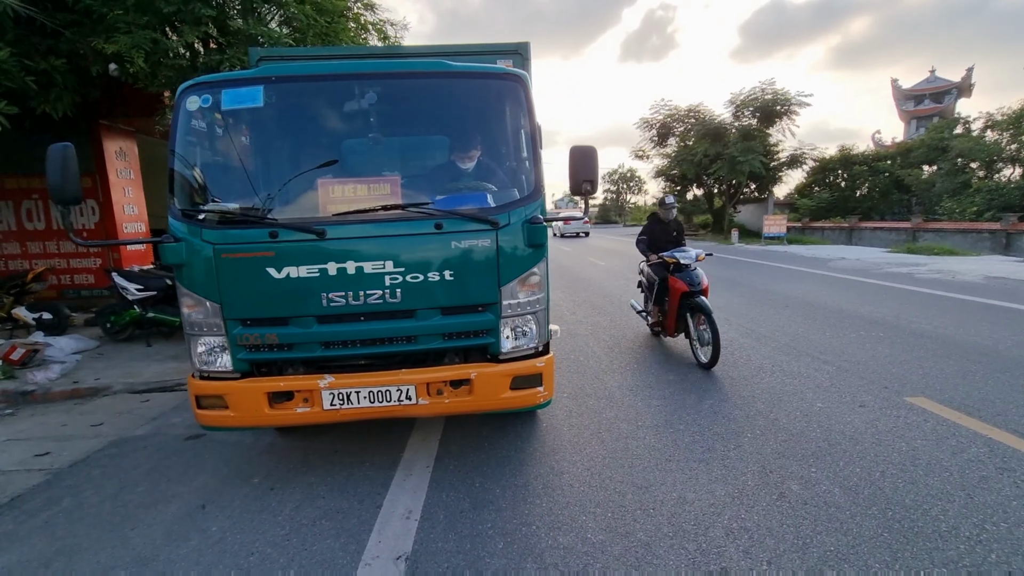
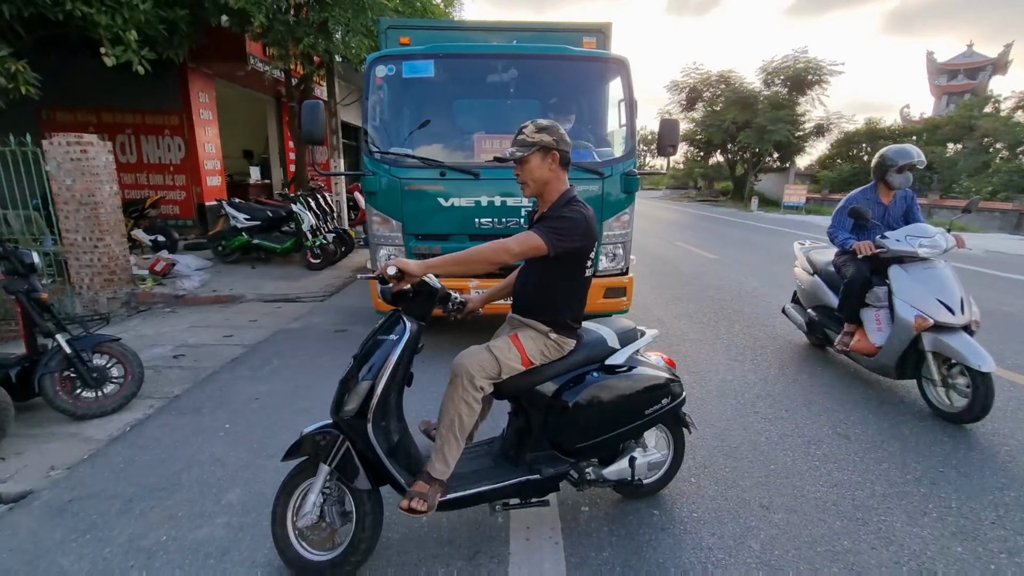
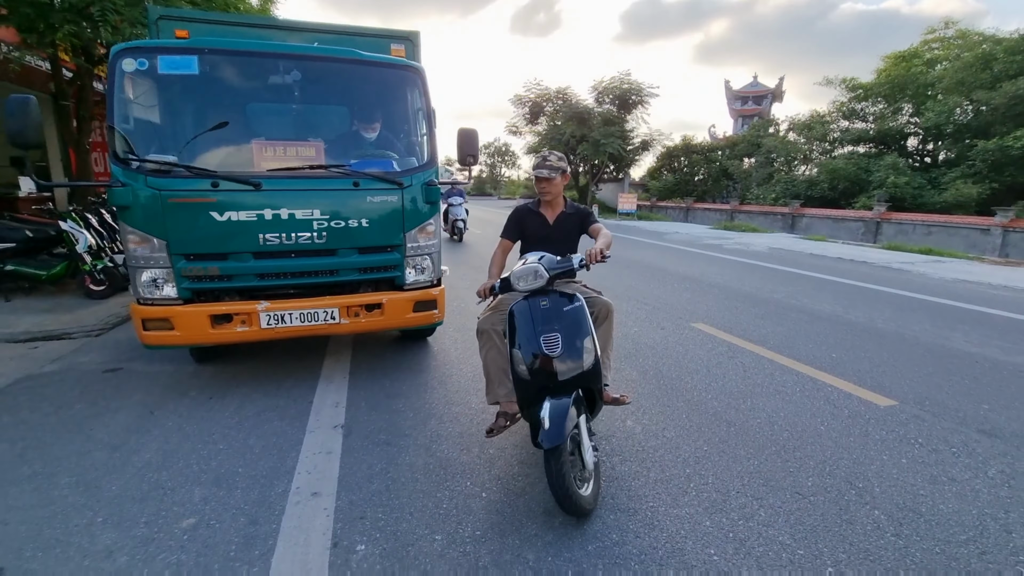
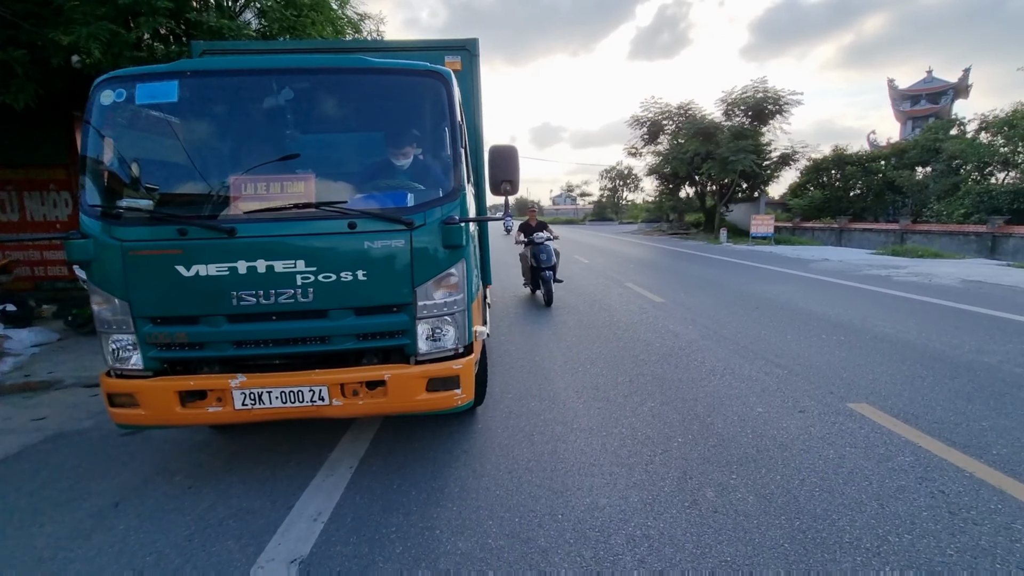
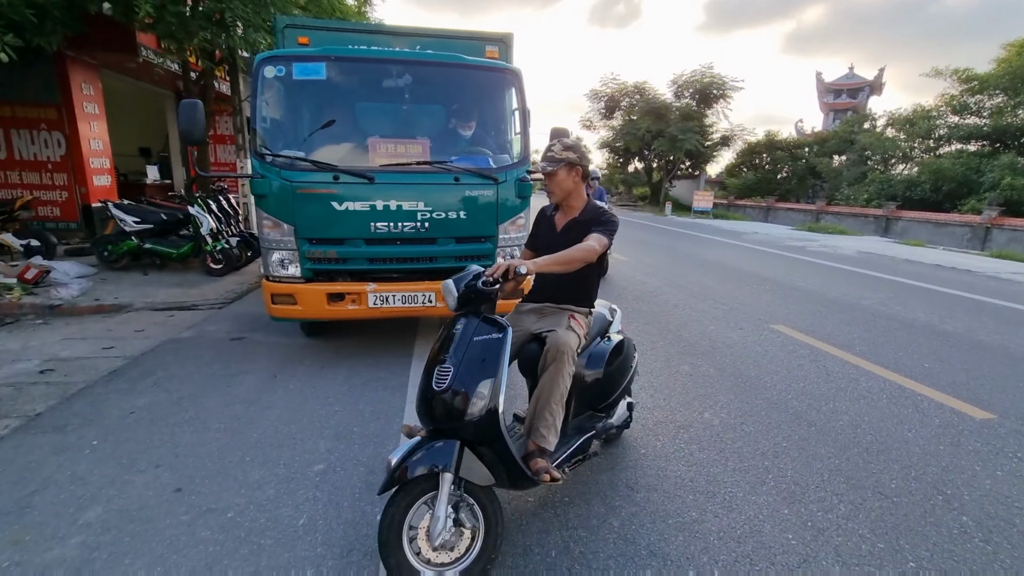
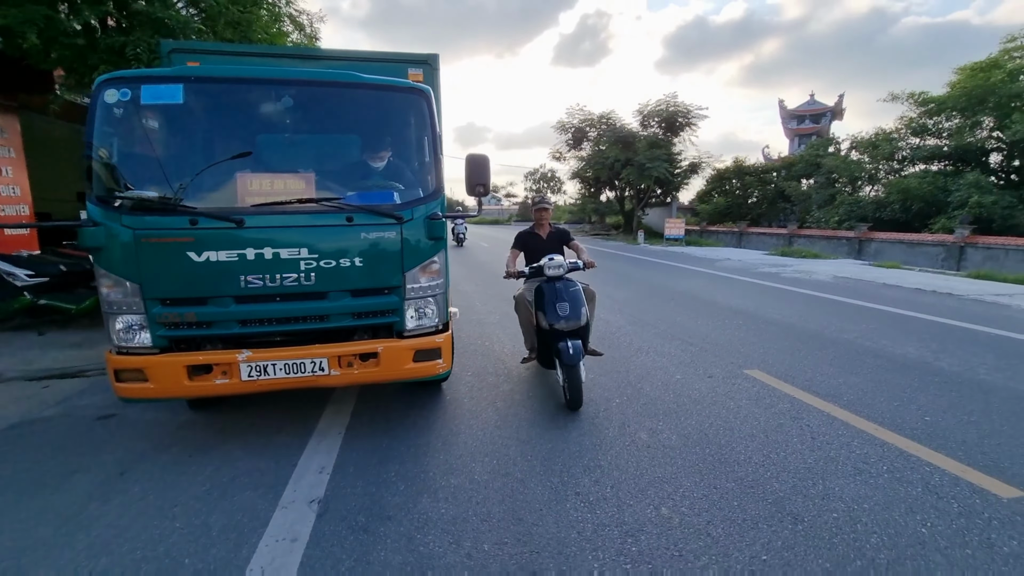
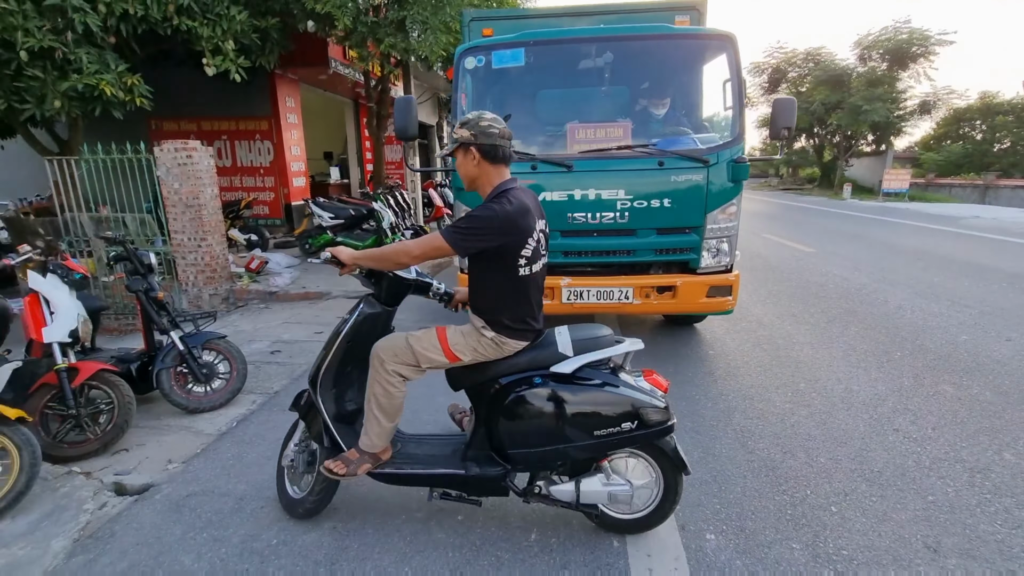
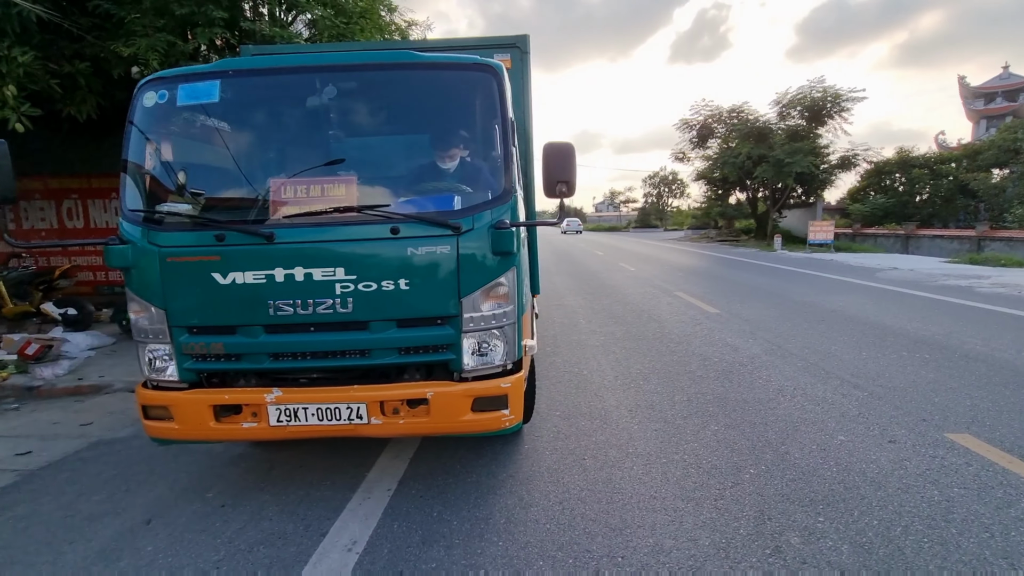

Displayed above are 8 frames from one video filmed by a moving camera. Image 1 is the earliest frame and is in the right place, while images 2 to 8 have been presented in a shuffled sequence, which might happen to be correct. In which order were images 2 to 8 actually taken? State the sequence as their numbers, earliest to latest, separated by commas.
8, 4, 6, 3, 5, 2, 7
